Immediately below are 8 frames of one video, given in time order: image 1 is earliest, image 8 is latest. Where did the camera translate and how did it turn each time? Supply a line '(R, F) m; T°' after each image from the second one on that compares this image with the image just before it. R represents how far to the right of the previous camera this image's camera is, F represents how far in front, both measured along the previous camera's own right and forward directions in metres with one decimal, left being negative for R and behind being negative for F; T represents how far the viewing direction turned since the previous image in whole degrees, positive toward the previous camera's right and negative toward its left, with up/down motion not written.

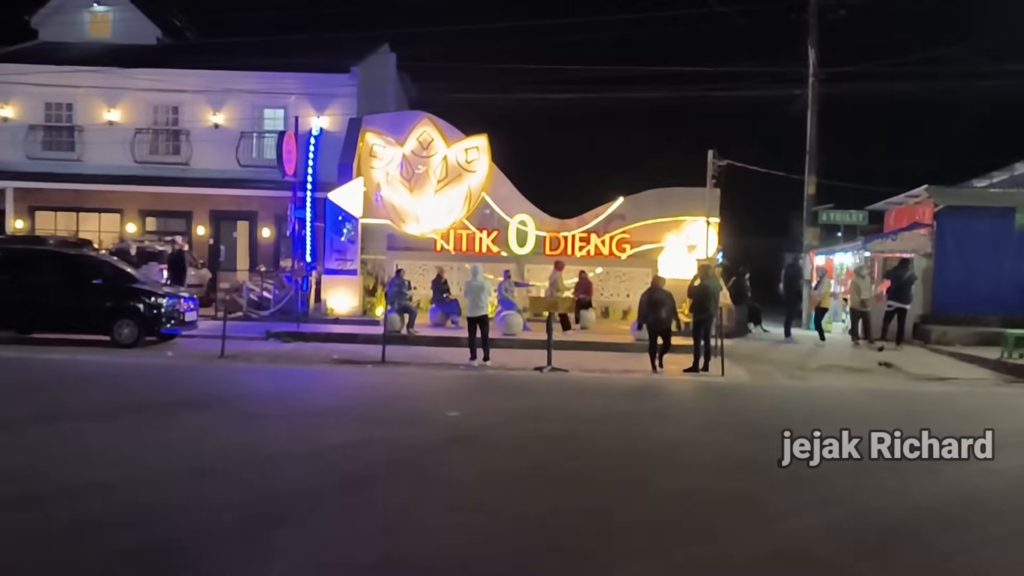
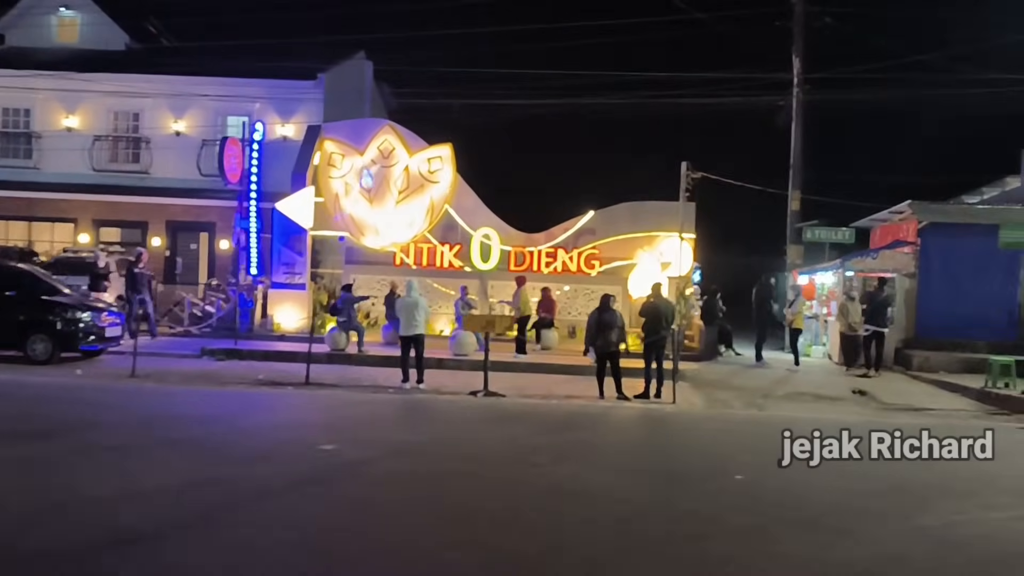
(+1.2, +1.3) m; -1°
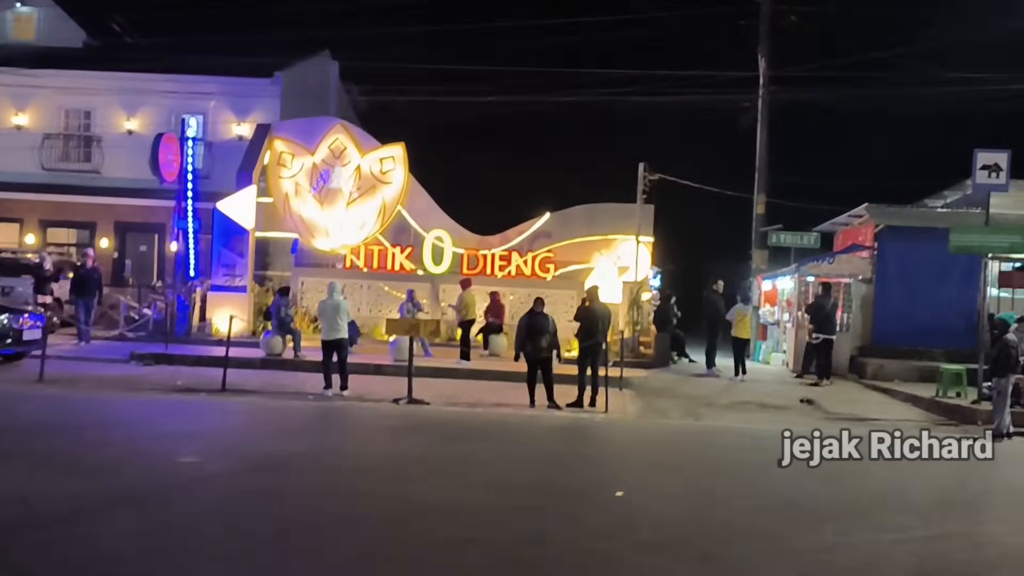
(+1.1, +0.6) m; 0°
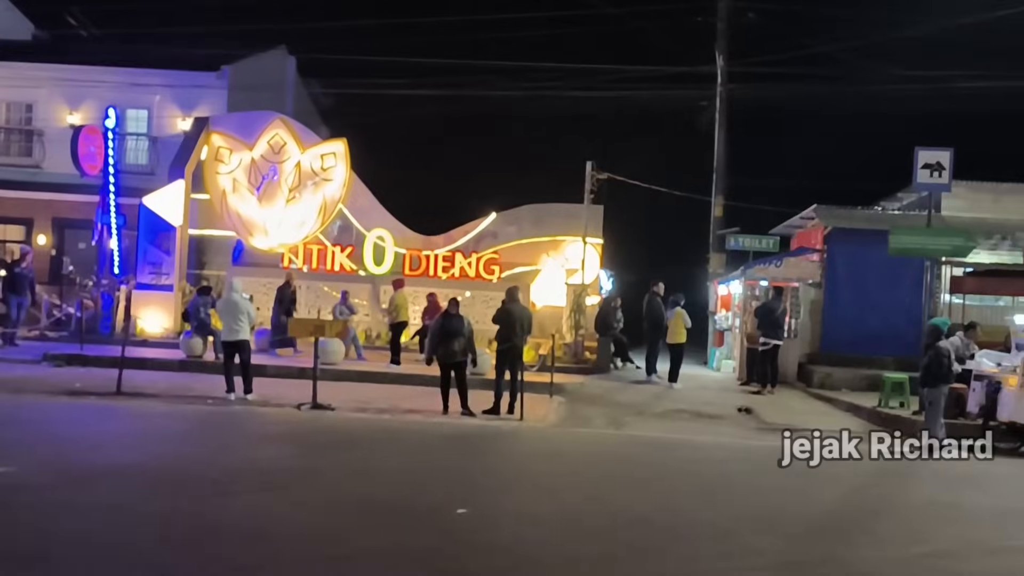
(+1.2, +0.8) m; 0°
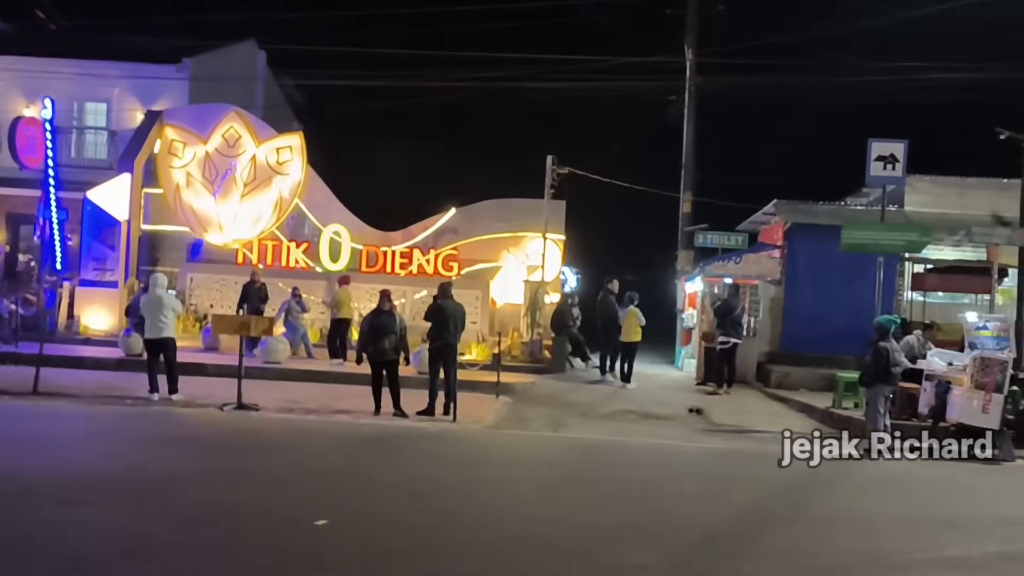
(+0.9, +0.5) m; 0°
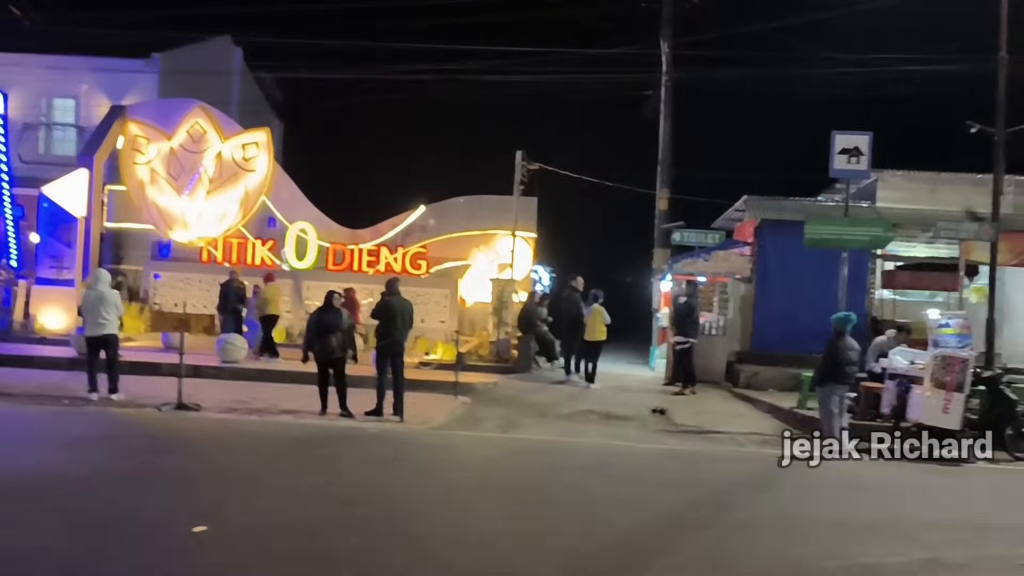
(+0.7, +0.4) m; 0°
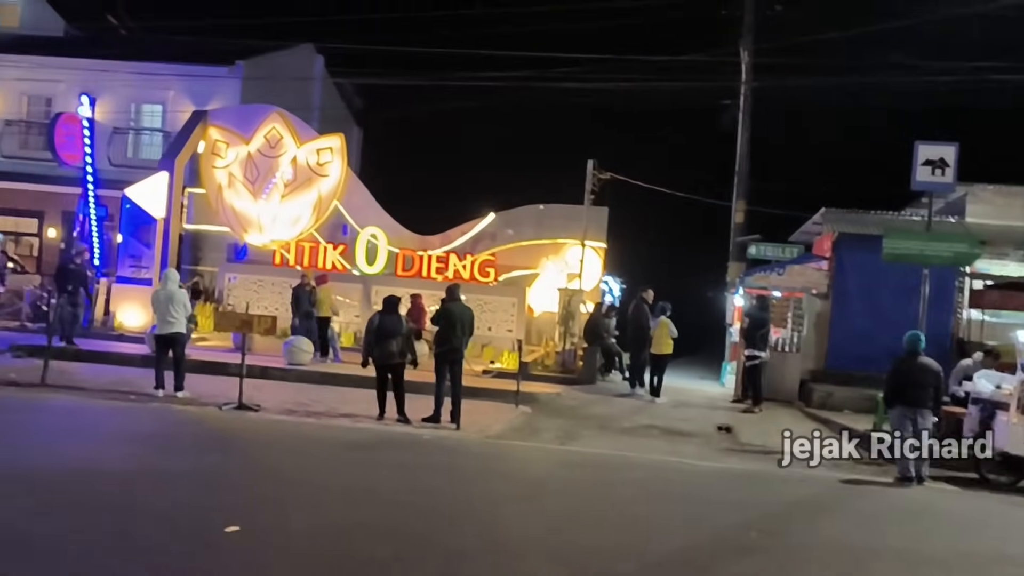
(+0.2, +0.2) m; -5°
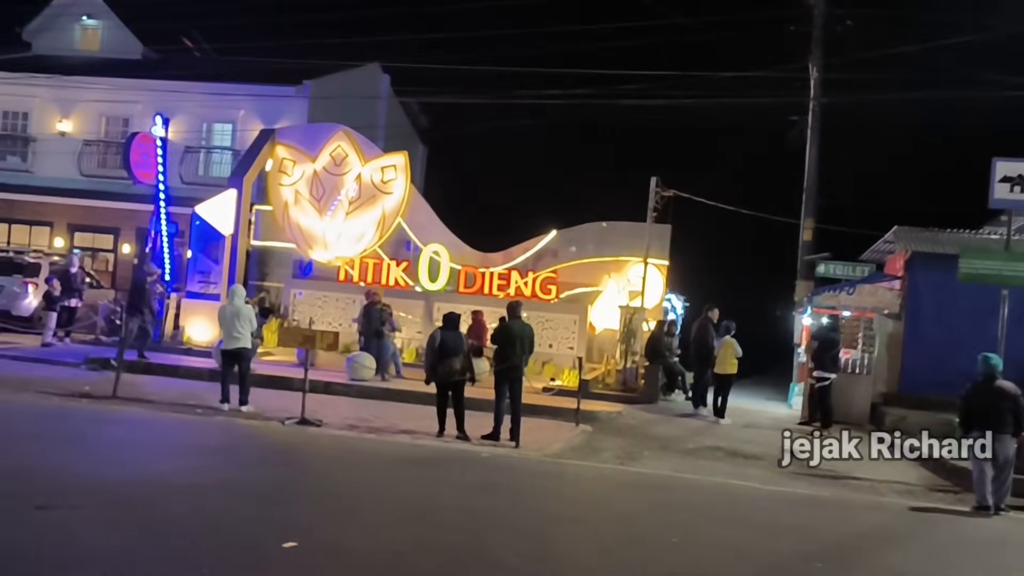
(0.0, +0.1) m; -4°
